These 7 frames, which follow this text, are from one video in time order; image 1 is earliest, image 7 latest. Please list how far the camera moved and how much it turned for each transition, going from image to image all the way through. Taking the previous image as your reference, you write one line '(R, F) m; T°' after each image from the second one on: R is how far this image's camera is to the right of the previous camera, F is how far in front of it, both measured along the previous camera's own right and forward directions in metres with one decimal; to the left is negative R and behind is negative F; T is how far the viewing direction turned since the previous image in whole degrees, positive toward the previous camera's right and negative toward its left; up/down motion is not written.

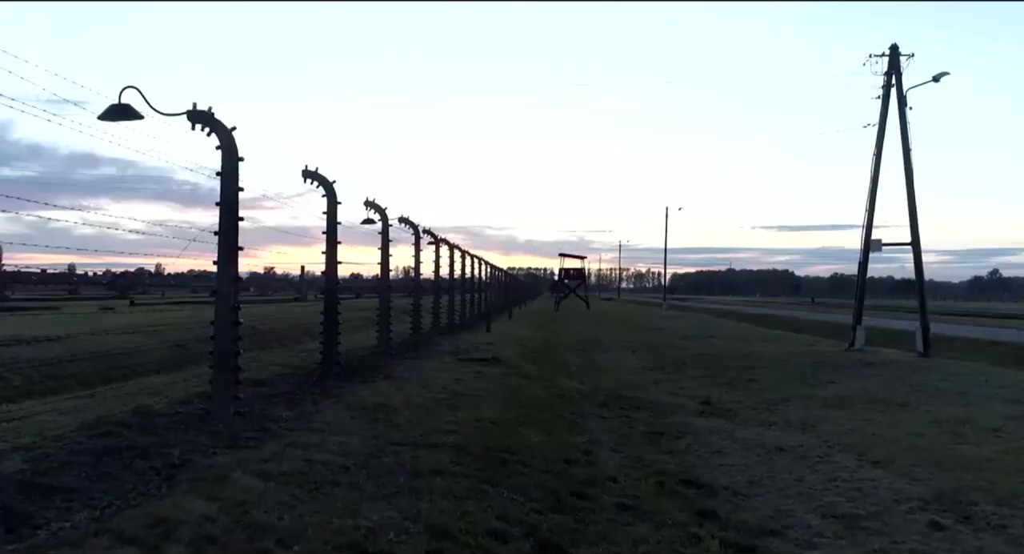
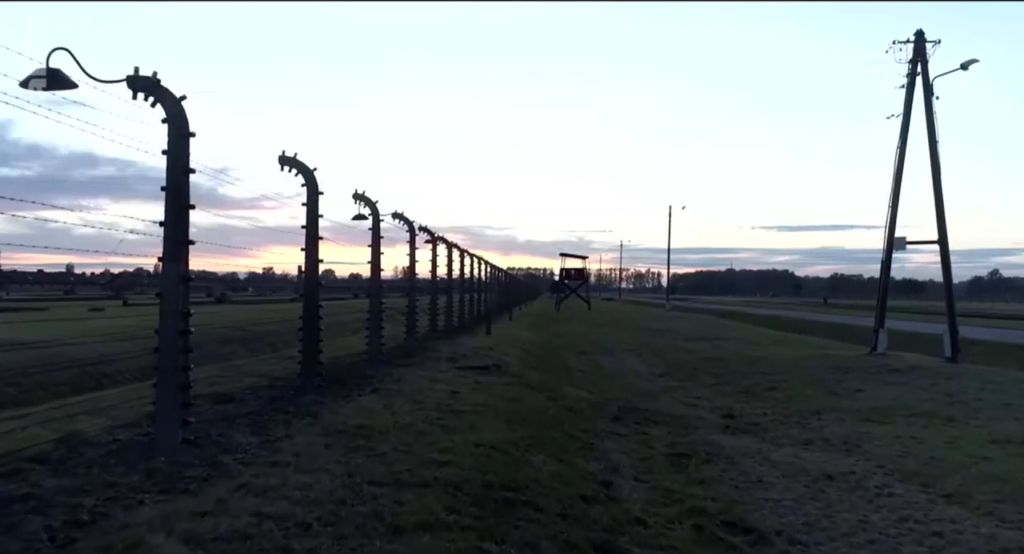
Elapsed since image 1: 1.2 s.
(-0.1, +1.4) m; 0°
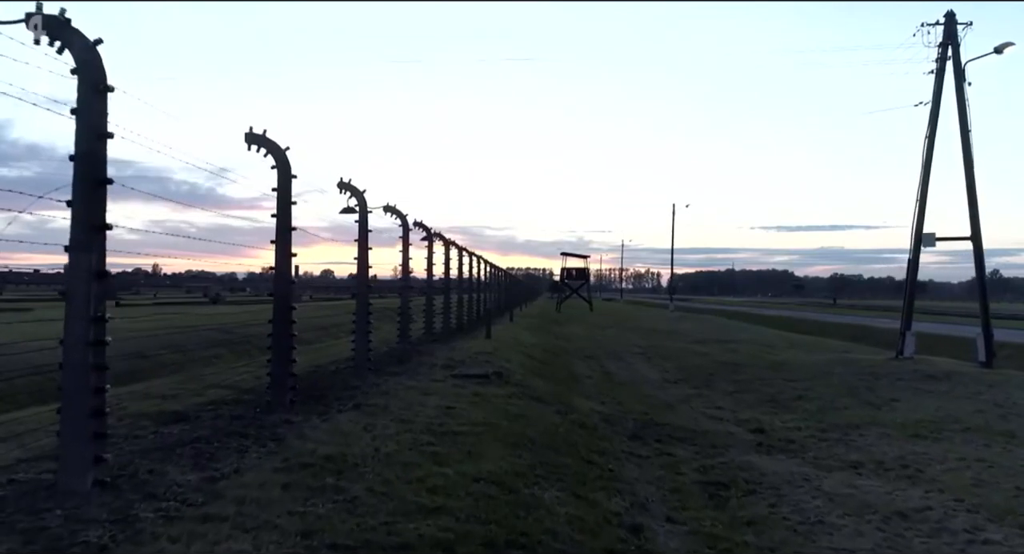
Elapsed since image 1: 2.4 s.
(-0.1, +1.5) m; 0°
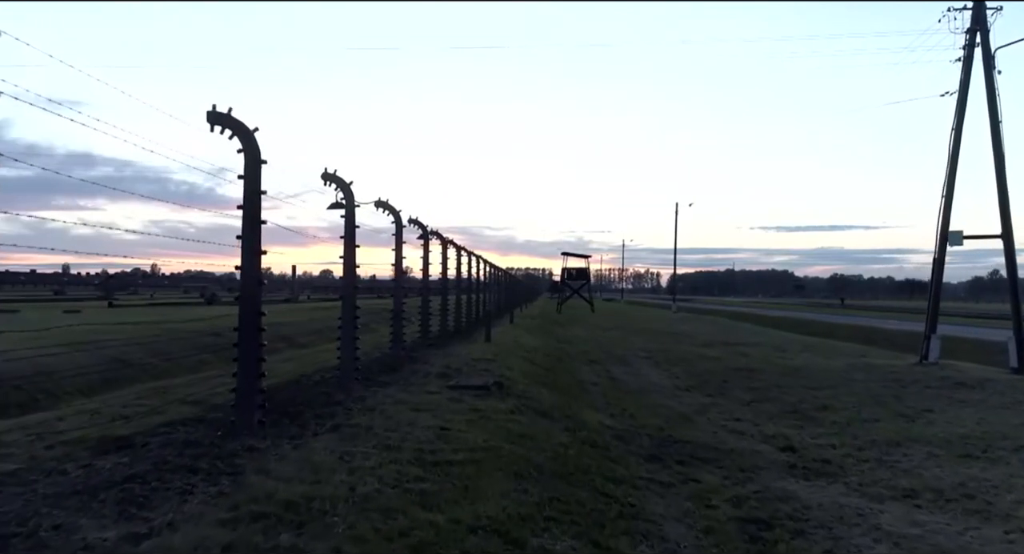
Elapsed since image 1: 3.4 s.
(0.0, +1.3) m; 0°
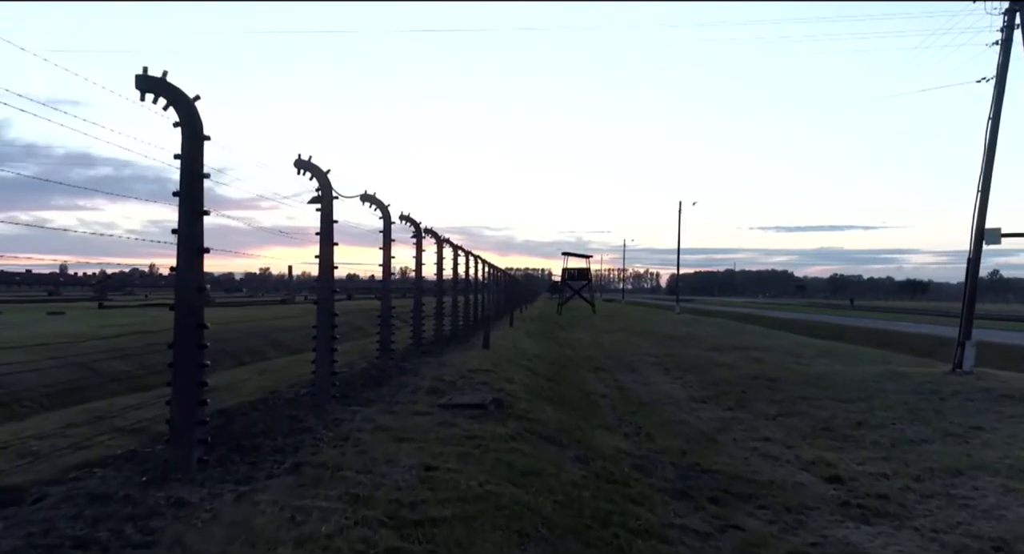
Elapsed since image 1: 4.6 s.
(0.0, +1.6) m; 0°
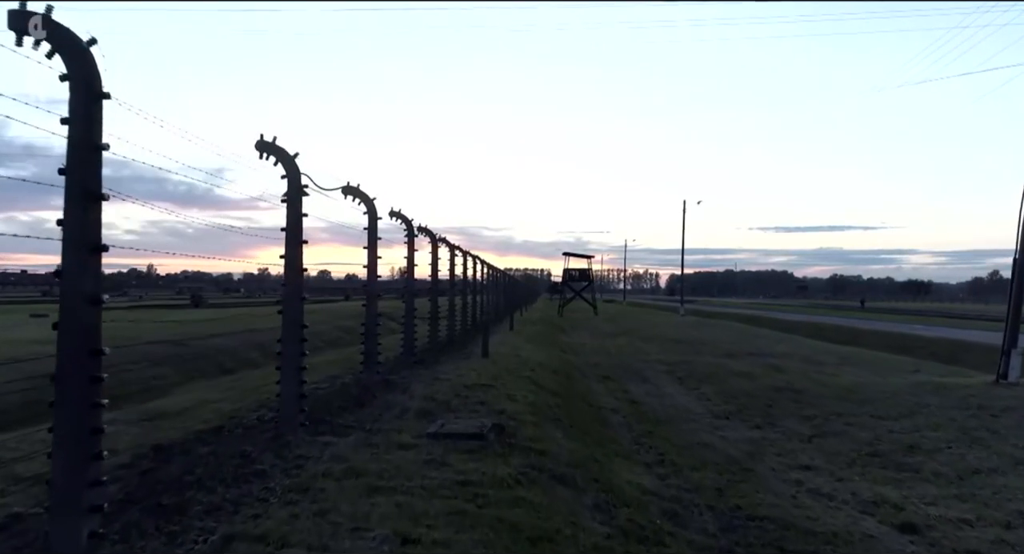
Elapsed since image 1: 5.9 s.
(0.0, +1.7) m; 0°
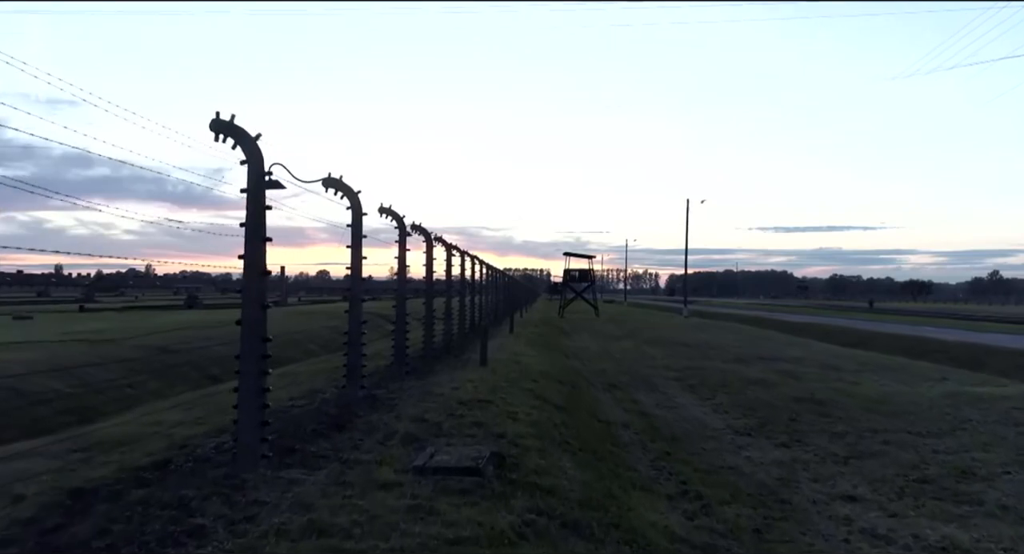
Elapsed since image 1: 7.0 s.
(0.0, +1.4) m; 0°
